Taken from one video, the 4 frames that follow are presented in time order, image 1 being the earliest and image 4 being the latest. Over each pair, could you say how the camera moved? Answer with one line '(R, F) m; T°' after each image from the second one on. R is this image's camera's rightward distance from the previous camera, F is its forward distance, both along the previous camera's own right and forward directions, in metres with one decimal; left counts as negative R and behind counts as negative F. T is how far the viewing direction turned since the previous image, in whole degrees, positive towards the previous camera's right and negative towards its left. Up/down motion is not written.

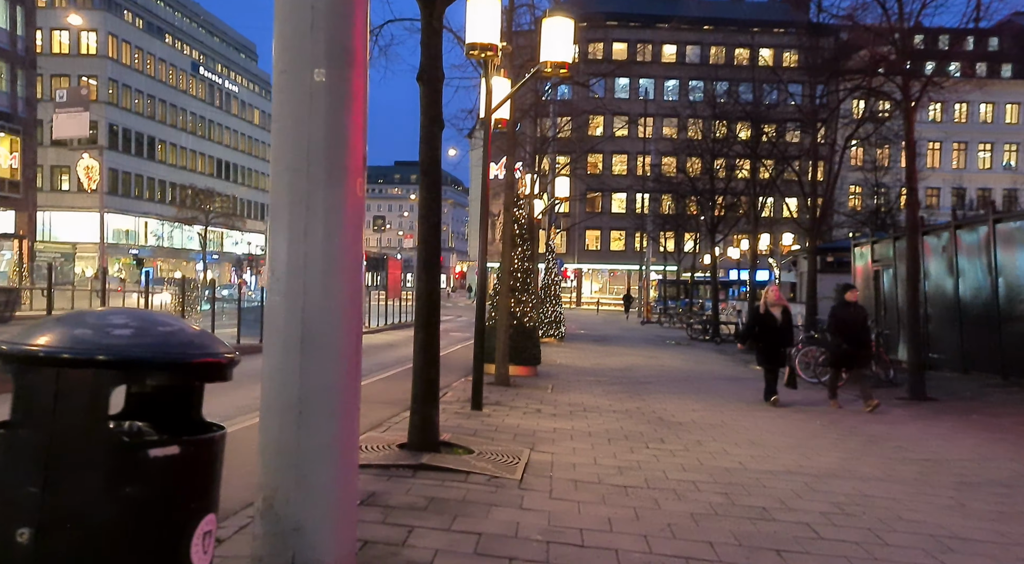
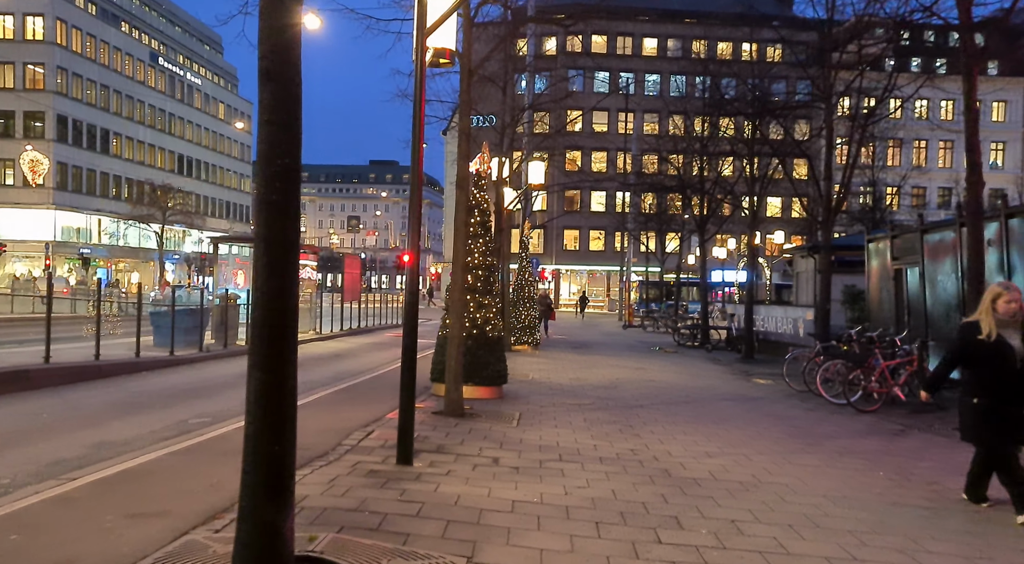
(+0.2, +2.3) m; +2°
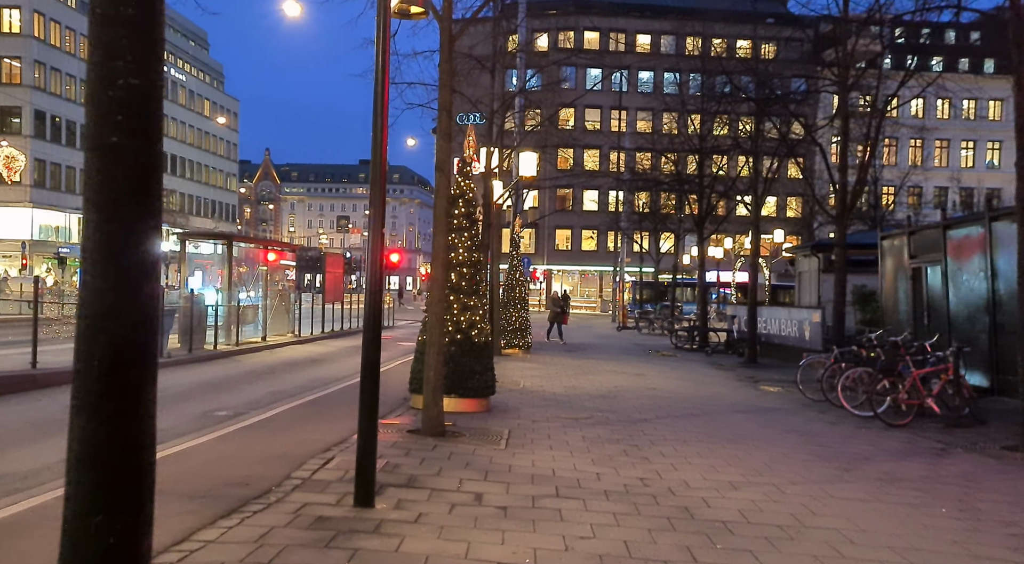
(0.0, +1.0) m; +1°
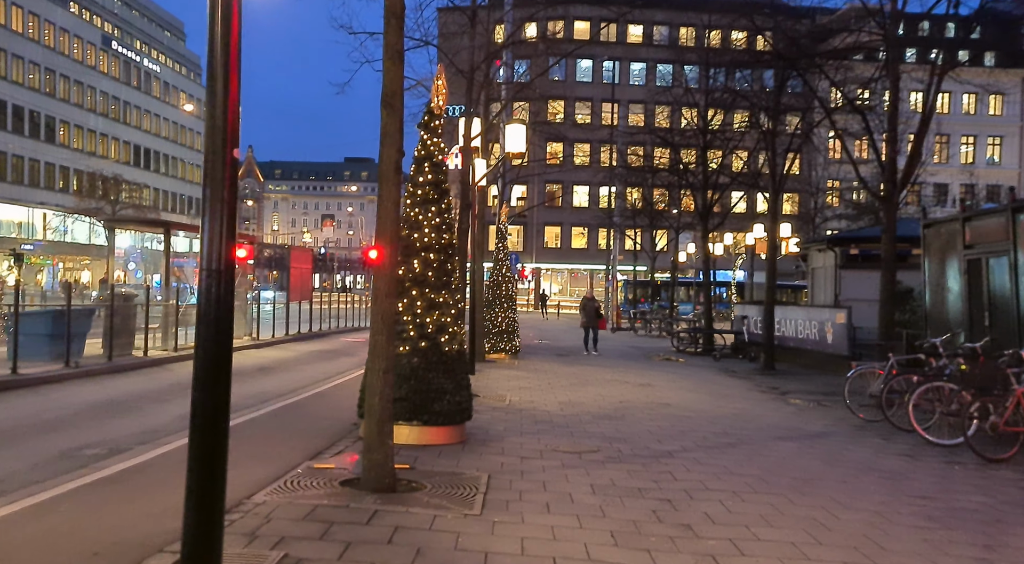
(0.0, +2.0) m; +1°
